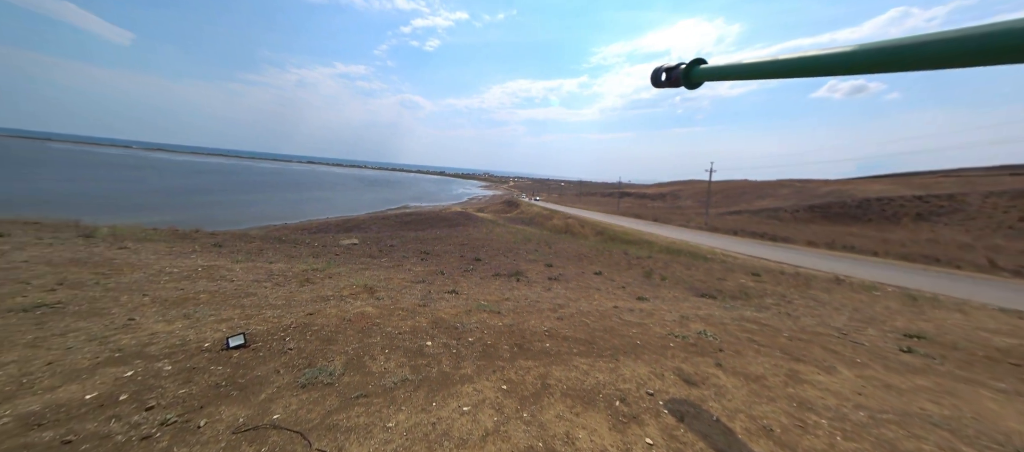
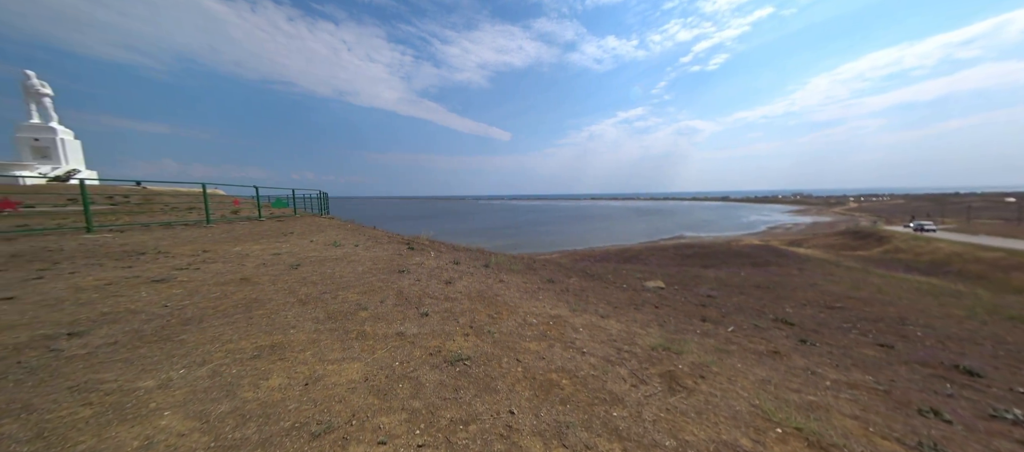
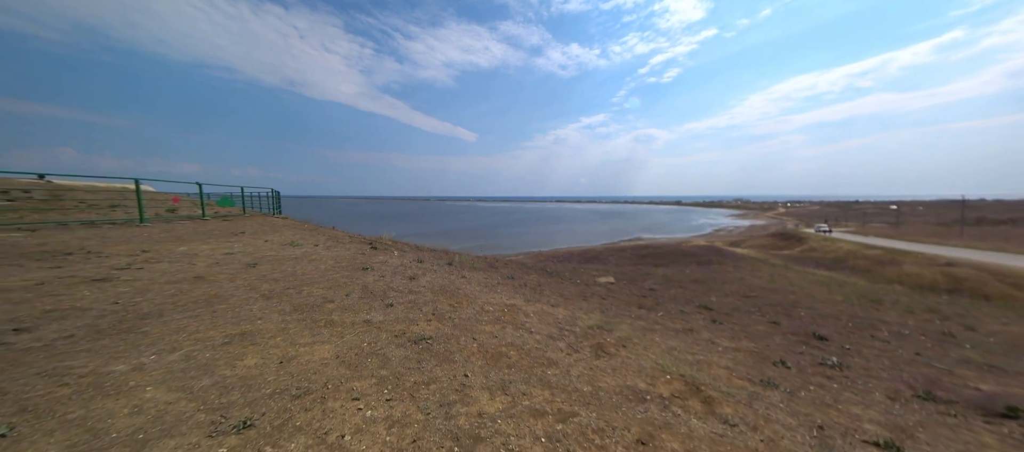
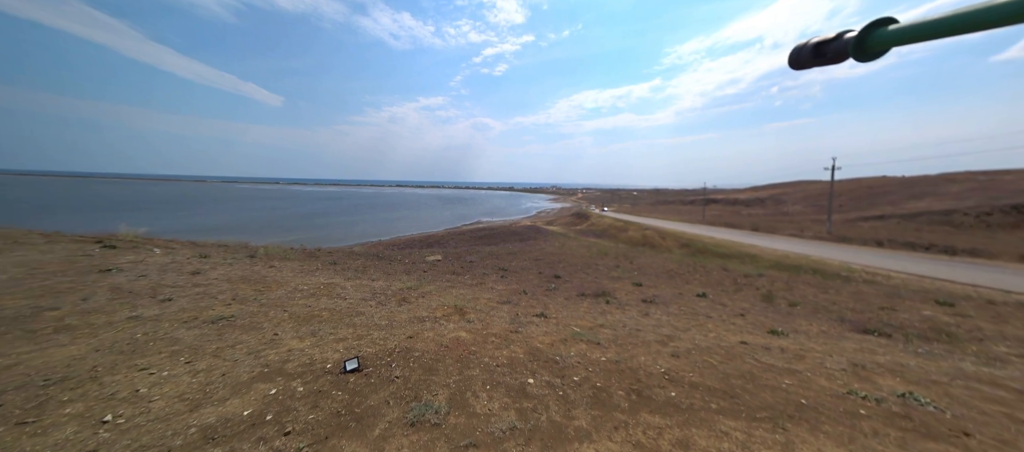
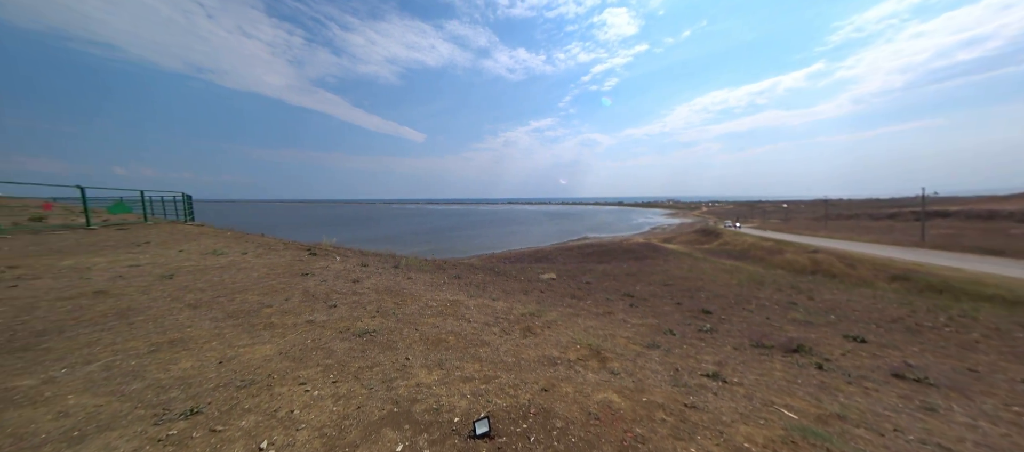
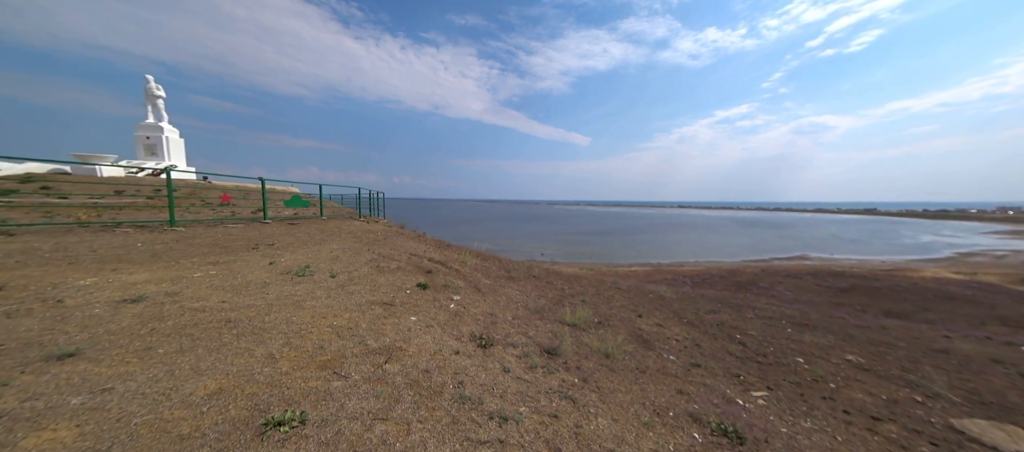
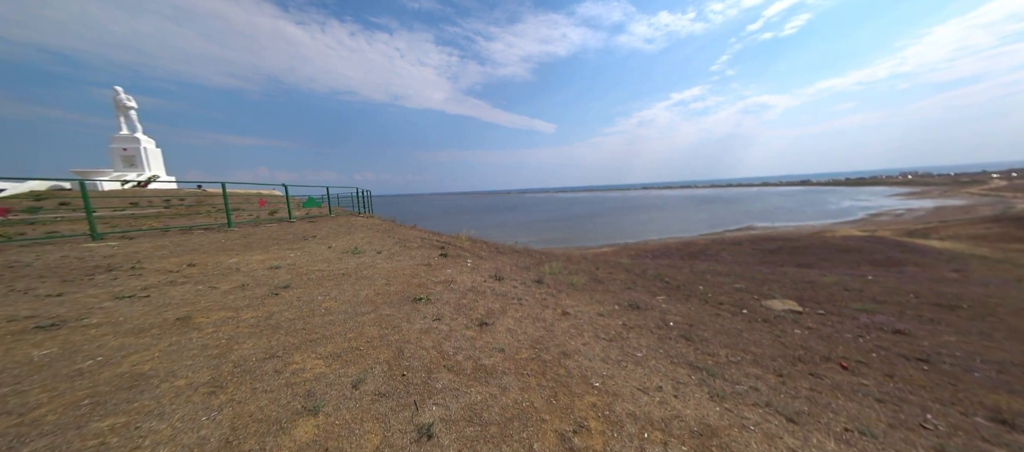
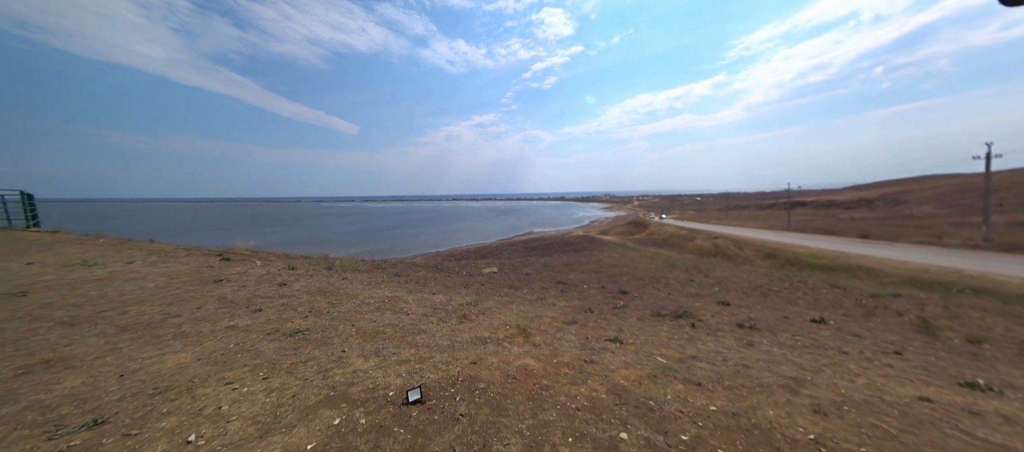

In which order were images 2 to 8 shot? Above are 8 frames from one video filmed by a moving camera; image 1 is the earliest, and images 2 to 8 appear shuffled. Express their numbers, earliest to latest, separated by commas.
4, 8, 5, 3, 2, 7, 6
